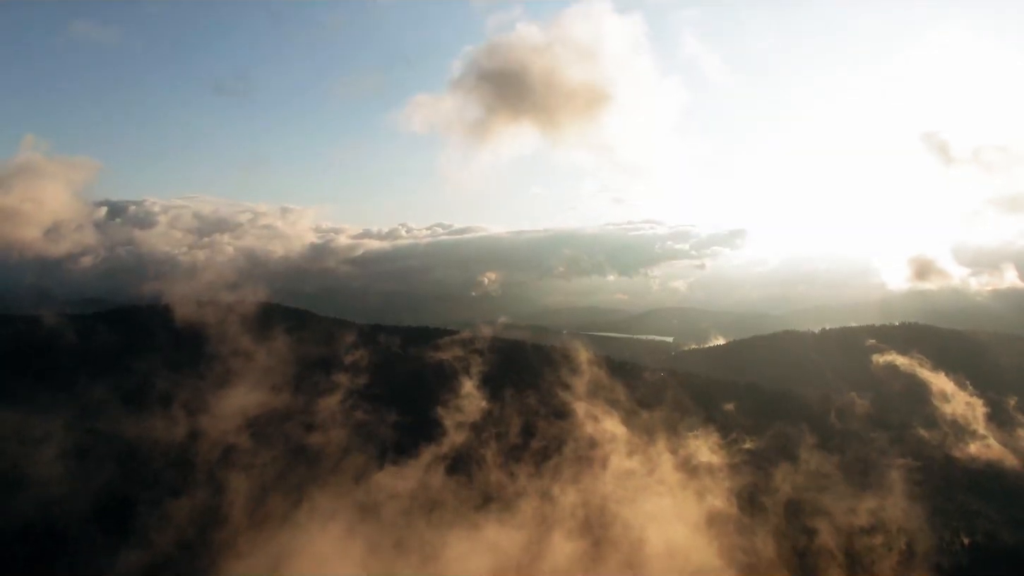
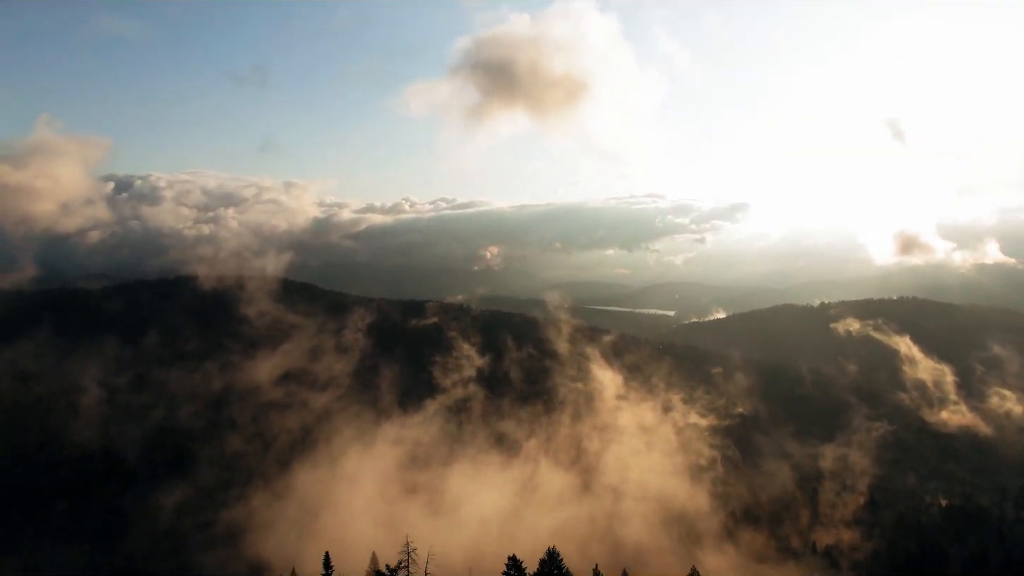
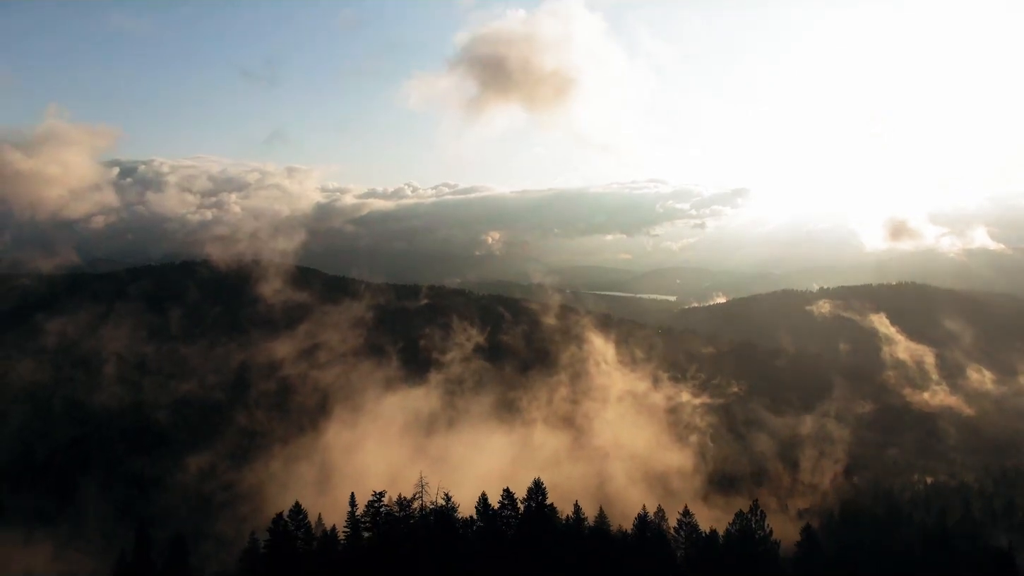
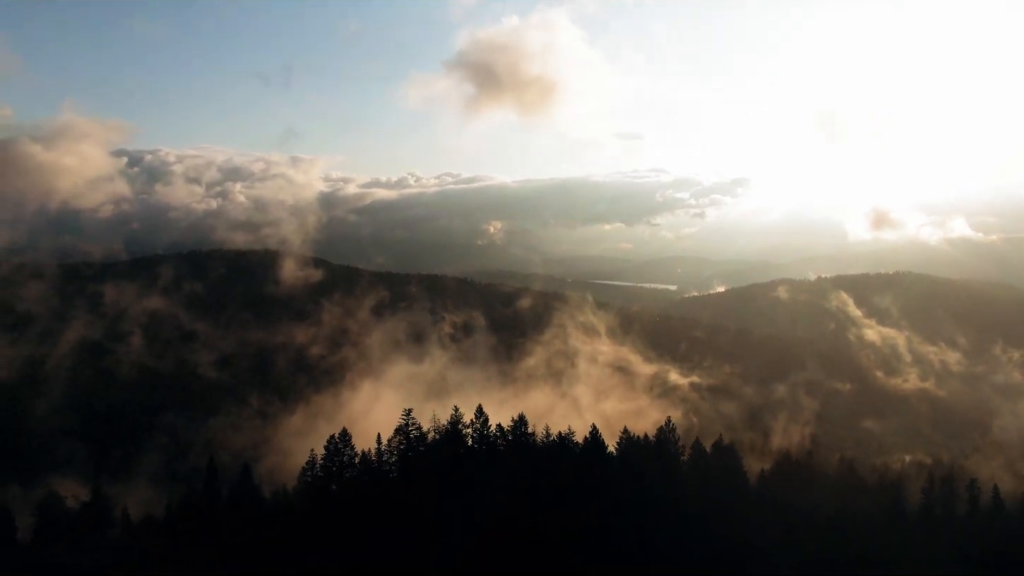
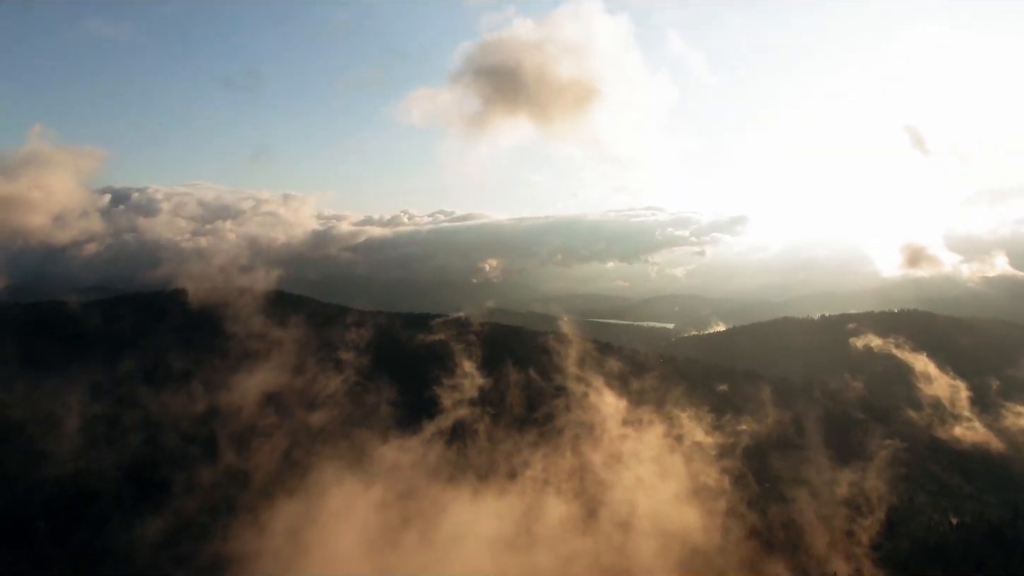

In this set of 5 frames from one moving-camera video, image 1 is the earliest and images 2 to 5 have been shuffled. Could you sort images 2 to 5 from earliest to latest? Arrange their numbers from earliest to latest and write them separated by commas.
5, 2, 3, 4
